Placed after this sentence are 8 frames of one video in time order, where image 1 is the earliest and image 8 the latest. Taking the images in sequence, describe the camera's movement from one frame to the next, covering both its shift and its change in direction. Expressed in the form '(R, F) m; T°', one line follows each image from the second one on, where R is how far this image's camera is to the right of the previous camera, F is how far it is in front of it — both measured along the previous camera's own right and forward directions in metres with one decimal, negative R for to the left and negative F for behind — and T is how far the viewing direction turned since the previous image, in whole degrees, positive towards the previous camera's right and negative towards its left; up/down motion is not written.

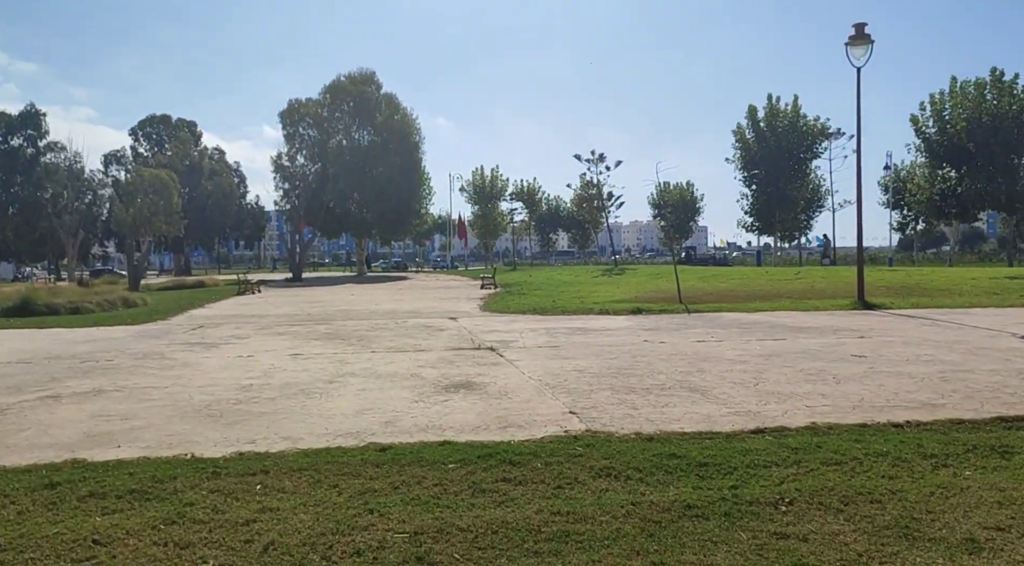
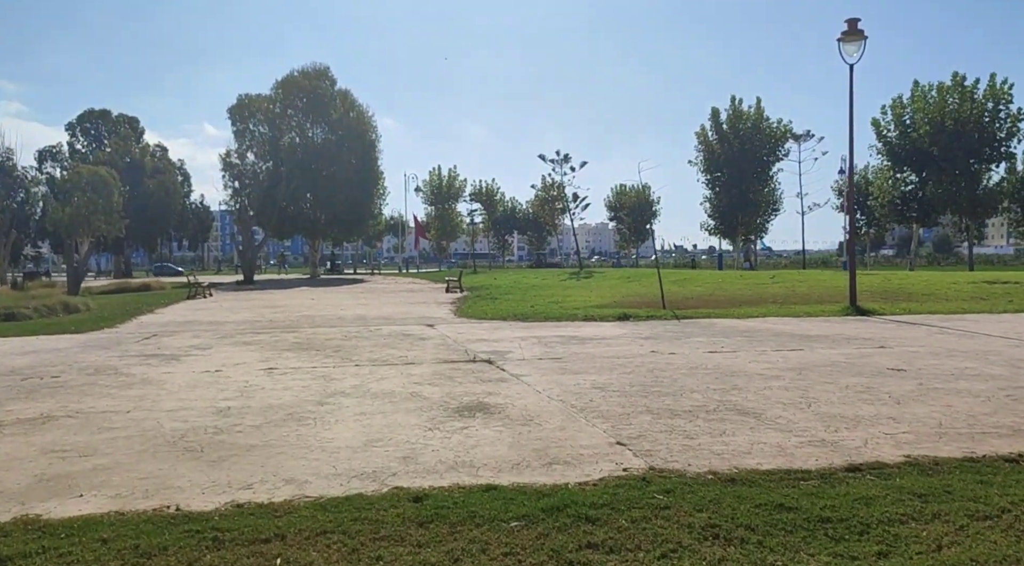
(-0.8, +1.1) m; +4°
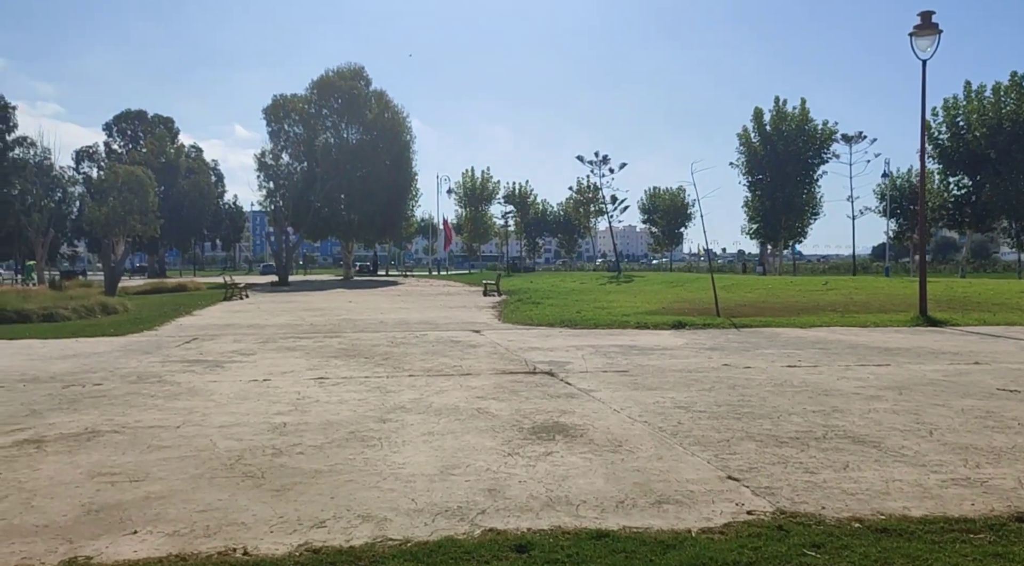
(-0.6, +0.7) m; -2°
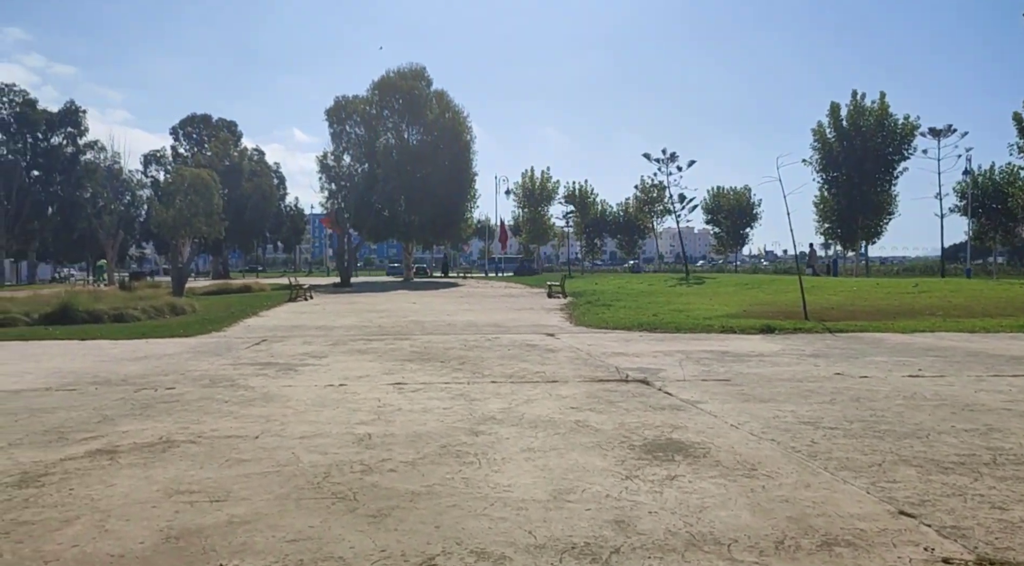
(-0.5, +0.8) m; -4°
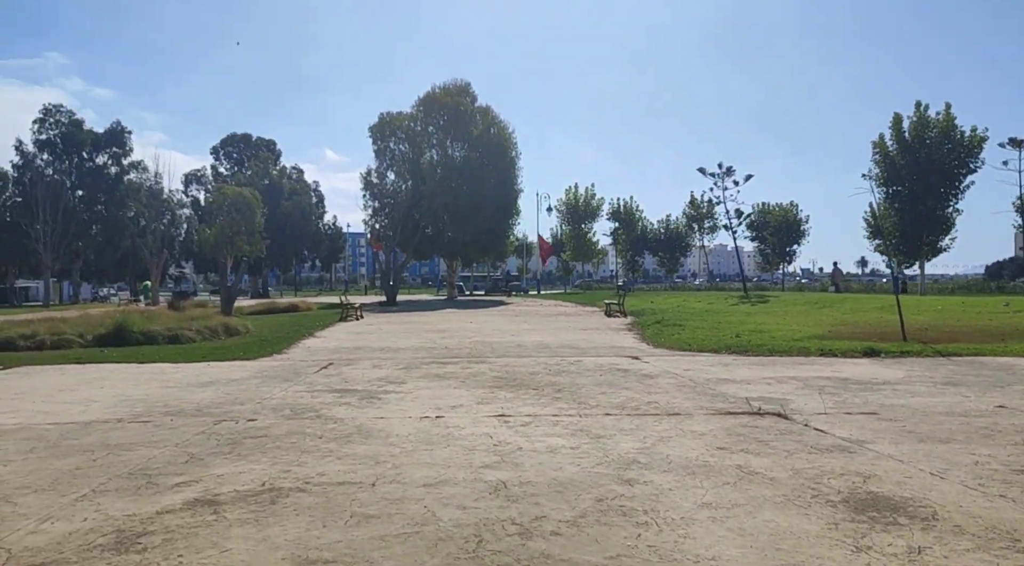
(-1.1, +1.0) m; -2°
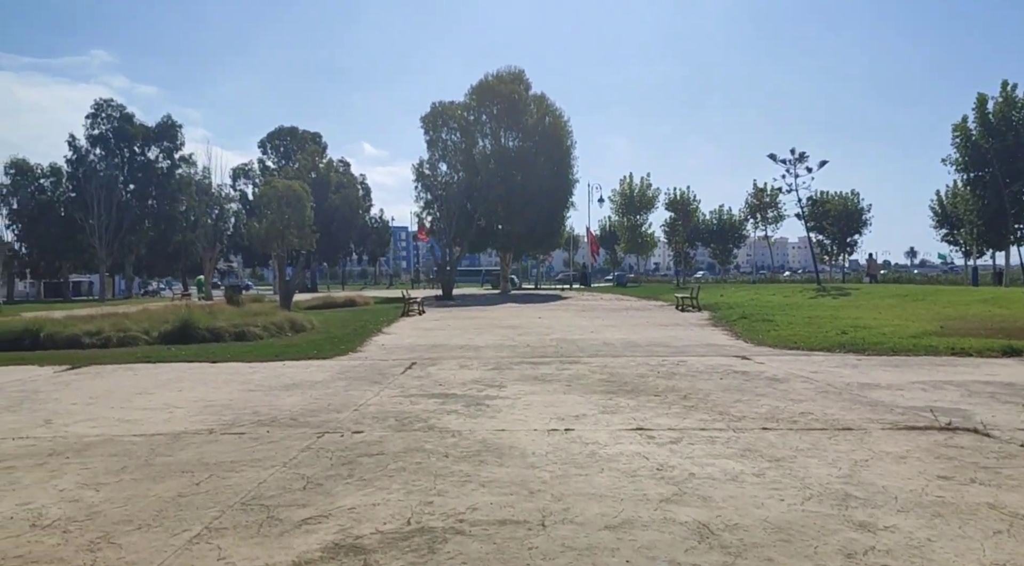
(-1.2, +1.2) m; -3°
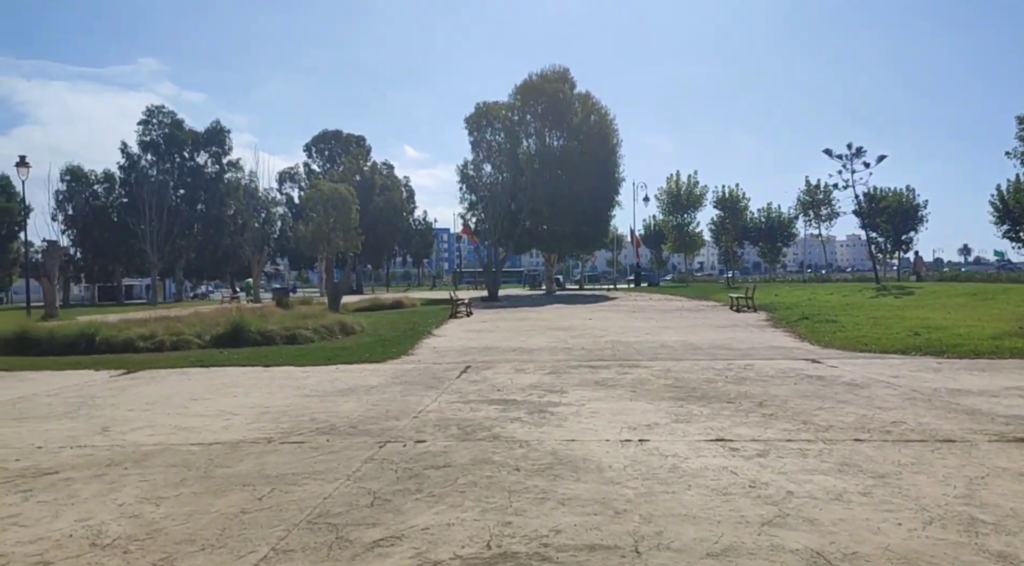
(-0.3, +0.4) m; -3°
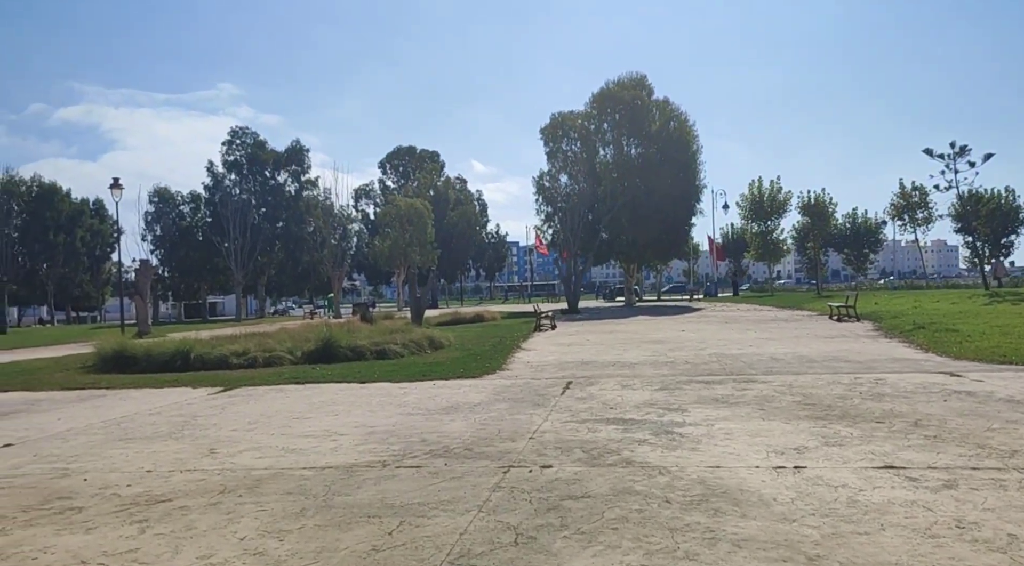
(-0.6, +0.6) m; -5°
